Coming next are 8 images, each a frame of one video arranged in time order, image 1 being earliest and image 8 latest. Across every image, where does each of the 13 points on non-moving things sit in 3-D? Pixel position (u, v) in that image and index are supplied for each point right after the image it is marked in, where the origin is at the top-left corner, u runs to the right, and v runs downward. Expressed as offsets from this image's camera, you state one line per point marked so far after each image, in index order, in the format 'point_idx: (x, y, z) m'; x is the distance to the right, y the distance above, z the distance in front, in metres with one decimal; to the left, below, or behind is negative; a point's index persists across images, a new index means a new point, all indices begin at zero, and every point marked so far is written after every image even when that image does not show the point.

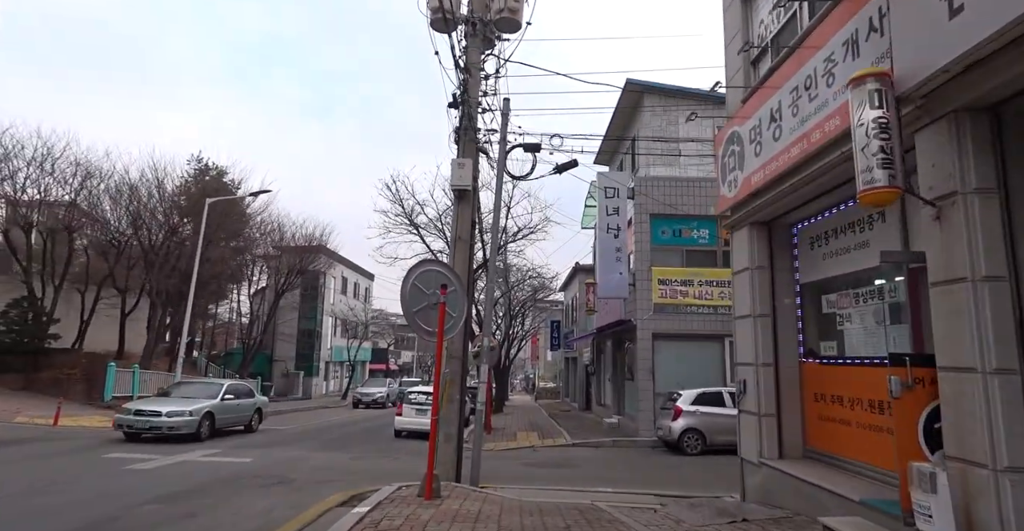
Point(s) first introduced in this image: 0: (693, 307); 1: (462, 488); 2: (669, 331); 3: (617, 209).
0: (+5.3, -1.2, +18.0) m
1: (-0.8, -3.3, +9.2) m
2: (+4.6, -1.9, +17.9) m
3: (+3.1, +1.7, +18.4) m
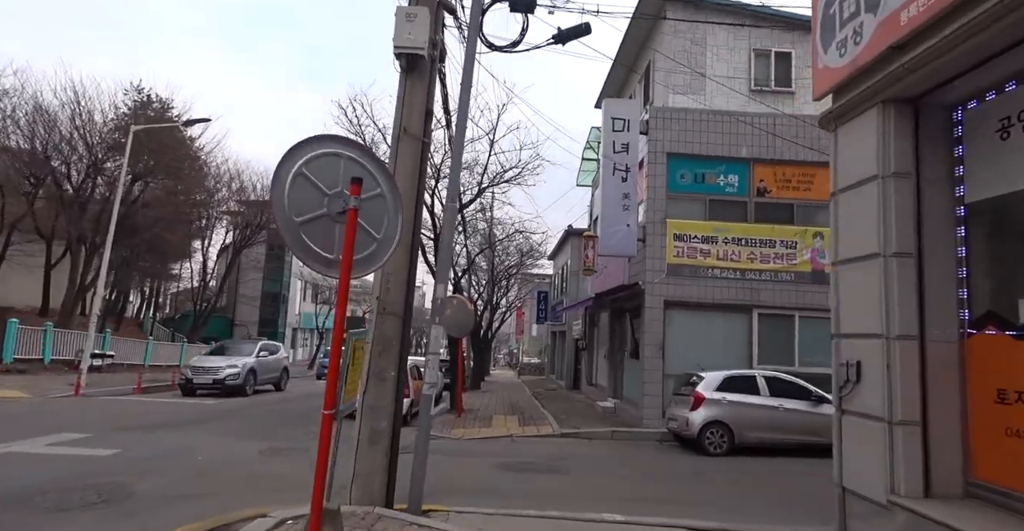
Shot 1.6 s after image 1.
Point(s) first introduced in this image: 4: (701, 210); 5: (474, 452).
0: (+4.8, -0.1, +14.5) m
1: (-1.2, -2.4, +5.7) m
2: (+4.0, -0.8, +14.4) m
3: (+2.7, +2.9, +14.8) m
4: (+4.5, +1.3, +14.8) m
5: (-0.7, -3.5, +11.5) m
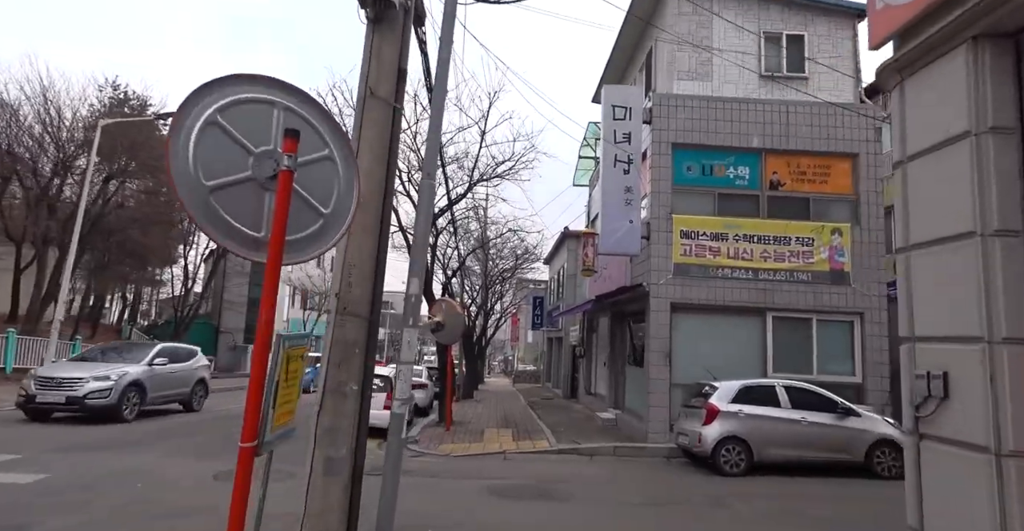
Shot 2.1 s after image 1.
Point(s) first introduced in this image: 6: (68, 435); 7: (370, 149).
0: (+4.6, -0.1, +13.4) m
1: (-1.2, -2.3, +4.5) m
2: (+3.9, -0.8, +13.3) m
3: (+2.6, +2.9, +13.7) m
4: (+4.4, +1.3, +13.7) m
5: (-0.8, -3.5, +10.2) m
6: (-8.3, -3.2, +11.5) m
7: (-1.3, +1.0, +5.5) m
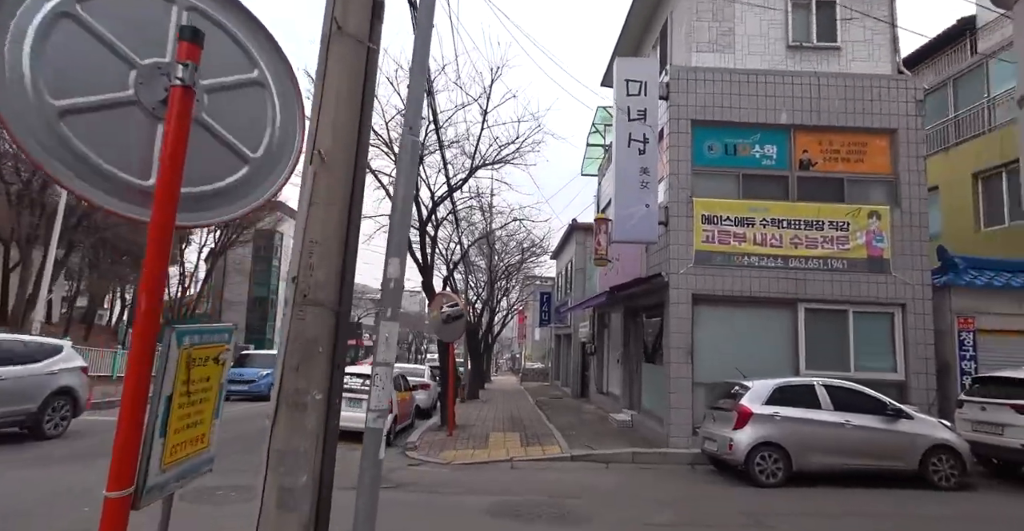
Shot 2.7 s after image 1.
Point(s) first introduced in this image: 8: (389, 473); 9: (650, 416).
0: (+4.8, +0.1, +12.2) m
1: (-1.2, -2.1, +3.4) m
2: (+4.0, -0.5, +12.1) m
3: (+2.7, +3.1, +12.5) m
4: (+4.5, +1.6, +12.5) m
5: (-0.7, -3.3, +9.1) m
6: (-8.2, -3.1, +10.5) m
7: (-1.2, +1.2, +4.4) m
8: (-2.0, -3.4, +10.2) m
9: (+3.1, -3.4, +13.9) m
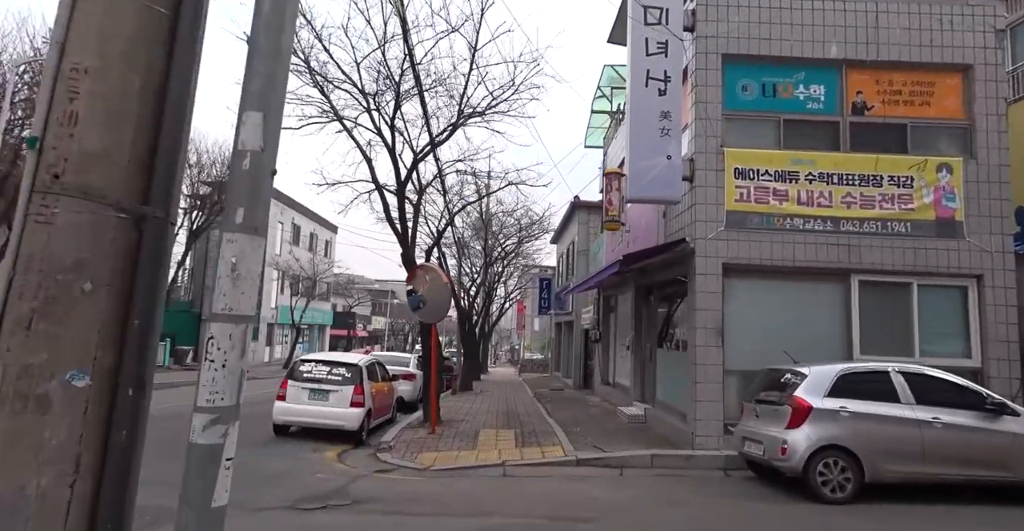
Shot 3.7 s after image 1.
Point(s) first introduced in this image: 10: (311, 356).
0: (+4.6, +0.7, +10.1) m
1: (-1.3, -1.6, +1.3) m
2: (+3.9, +0.1, +10.0) m
3: (+2.5, +3.7, +10.3) m
4: (+4.4, +2.2, +10.3) m
5: (-0.8, -2.7, +7.0) m
6: (-8.3, -2.5, +8.4) m
7: (-1.4, +1.7, +2.3) m
8: (-2.2, -2.9, +8.1) m
9: (+3.0, -2.8, +11.8) m
10: (-4.0, -1.8, +12.4) m
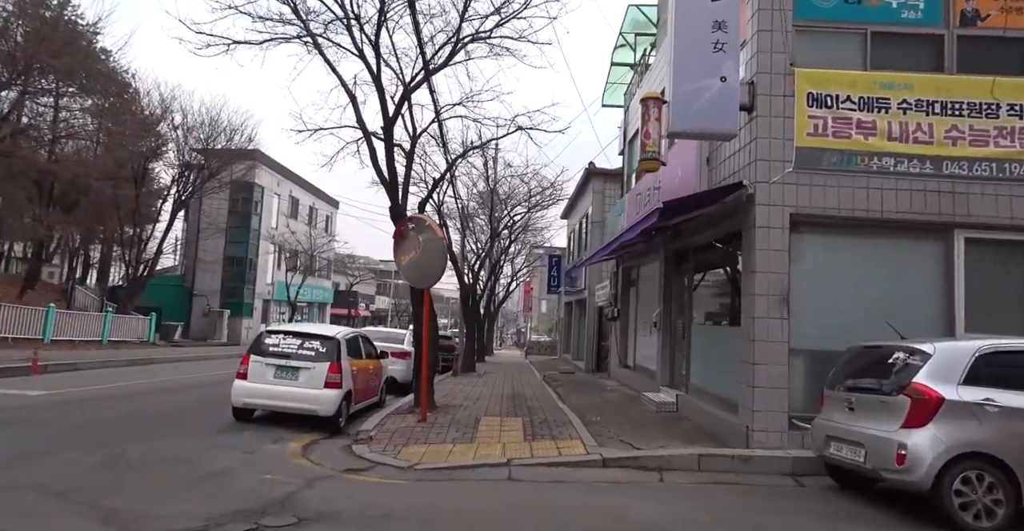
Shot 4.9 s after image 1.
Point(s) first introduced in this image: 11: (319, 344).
0: (+4.8, +1.3, +7.9) m
1: (-1.3, -1.2, -0.8) m
2: (+4.0, +0.7, +7.8) m
3: (+2.7, +4.3, +8.1) m
4: (+4.5, +2.8, +8.1) m
5: (-0.8, -2.1, +5.0) m
6: (-8.2, -1.7, +6.5) m
7: (-1.3, +2.2, +0.1) m
8: (-2.1, -2.2, +6.1) m
9: (+3.1, -2.1, +9.8) m
10: (-3.9, -1.0, +10.4) m
11: (-3.1, -1.3, +10.1) m
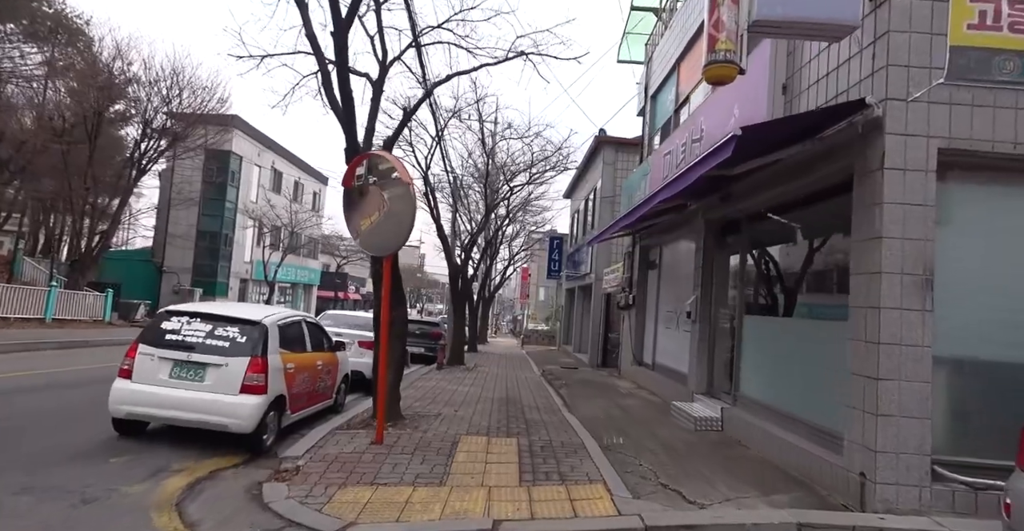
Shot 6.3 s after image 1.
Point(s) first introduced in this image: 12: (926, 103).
0: (+4.8, +1.6, +5.1) m
1: (-1.3, -0.9, -3.6) m
2: (+4.0, +1.0, +5.0) m
3: (+2.8, +4.7, +5.2) m
4: (+4.6, +3.1, +5.3) m
5: (-0.8, -1.8, +2.2) m
6: (-8.3, -1.2, +3.7) m
7: (-1.2, +2.4, -2.7) m
8: (-2.2, -1.8, +3.4) m
9: (+3.0, -1.7, +7.0) m
10: (-4.0, -0.5, +7.6) m
11: (-3.2, -0.8, +7.3) m
12: (+3.4, +1.4, +5.1) m
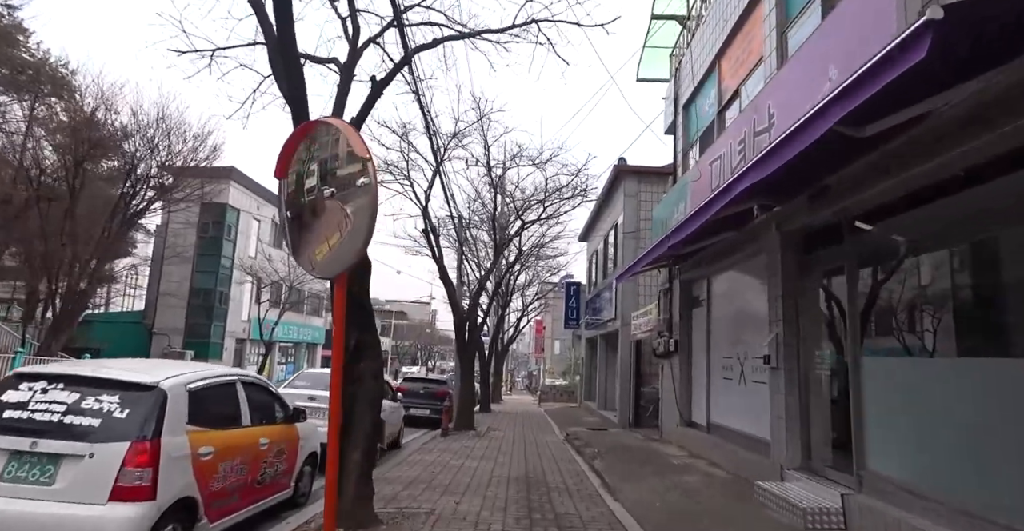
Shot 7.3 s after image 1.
0: (+4.8, +1.8, +2.7) m
1: (-1.4, -0.2, -6.0) m
2: (+4.1, +1.1, +2.6) m
3: (+2.8, +4.7, +3.2) m
4: (+4.6, +3.2, +3.1) m
5: (-0.7, -1.5, -0.3) m
6: (-8.2, -1.3, +1.3) m
7: (-1.4, +3.1, -4.9) m
8: (-2.0, -1.7, +0.8) m
9: (+3.2, -1.8, +4.4) m
10: (-3.8, -0.8, +5.2) m
11: (-3.1, -1.1, +4.8) m
12: (+3.5, +1.5, +2.7) m
